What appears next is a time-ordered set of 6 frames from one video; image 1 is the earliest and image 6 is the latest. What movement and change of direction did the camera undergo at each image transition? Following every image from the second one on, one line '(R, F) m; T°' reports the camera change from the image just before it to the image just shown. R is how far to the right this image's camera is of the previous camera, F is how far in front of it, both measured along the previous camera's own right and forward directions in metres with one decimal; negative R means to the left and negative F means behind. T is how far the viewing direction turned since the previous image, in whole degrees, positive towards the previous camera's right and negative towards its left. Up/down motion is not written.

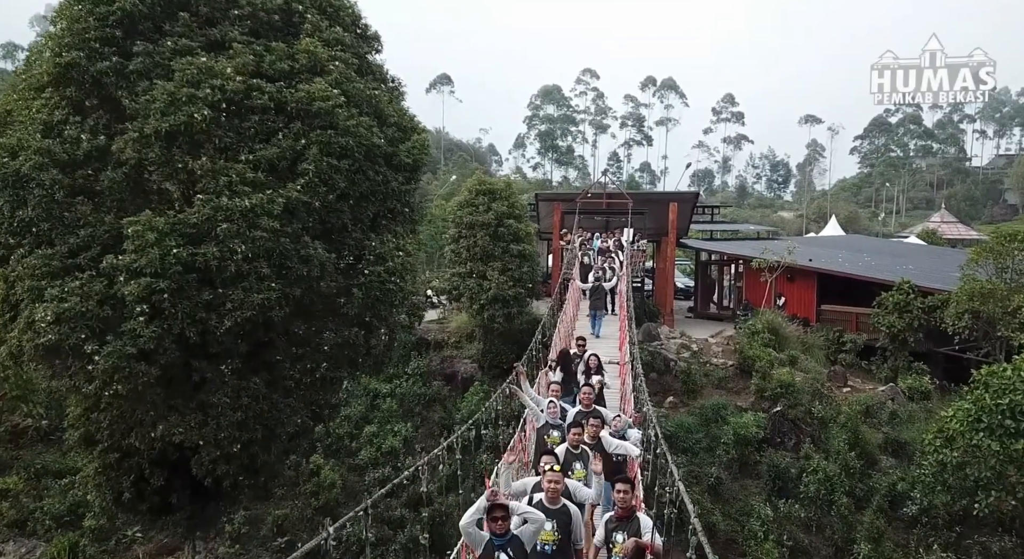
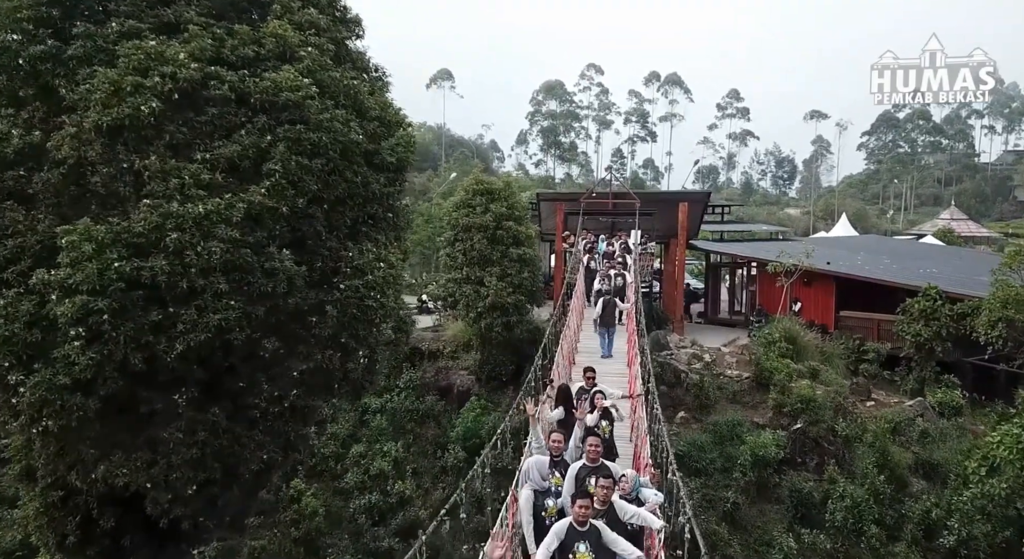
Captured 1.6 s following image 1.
(+0.1, +0.8) m; 0°
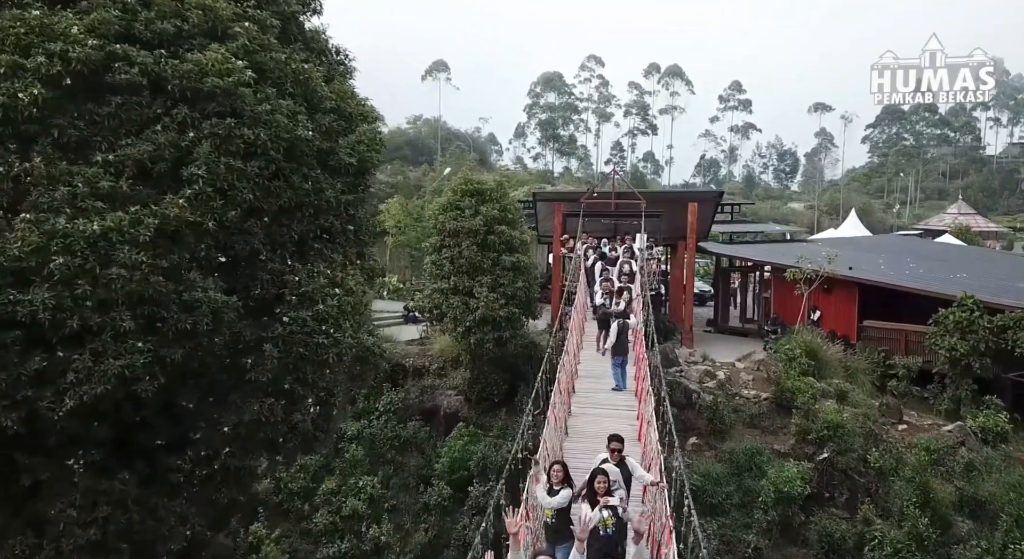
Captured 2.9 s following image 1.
(+0.1, +1.2) m; 0°
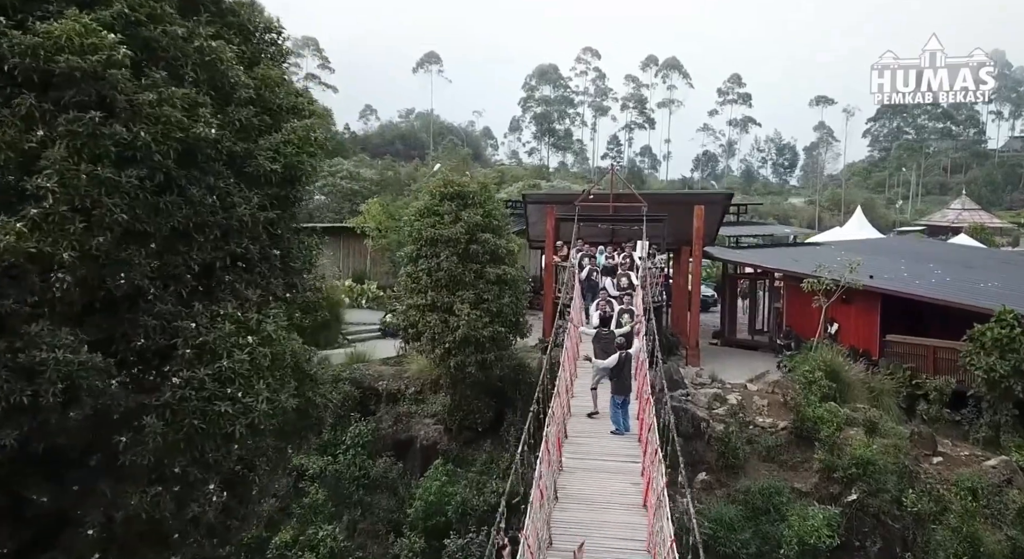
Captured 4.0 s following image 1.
(+0.1, +1.2) m; 0°
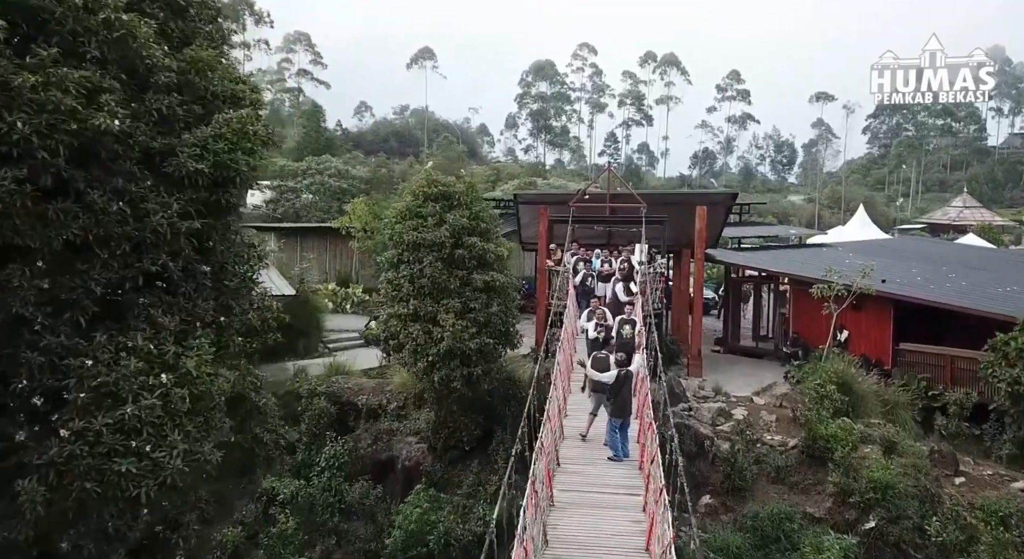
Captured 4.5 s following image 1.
(+0.1, +0.7) m; 0°
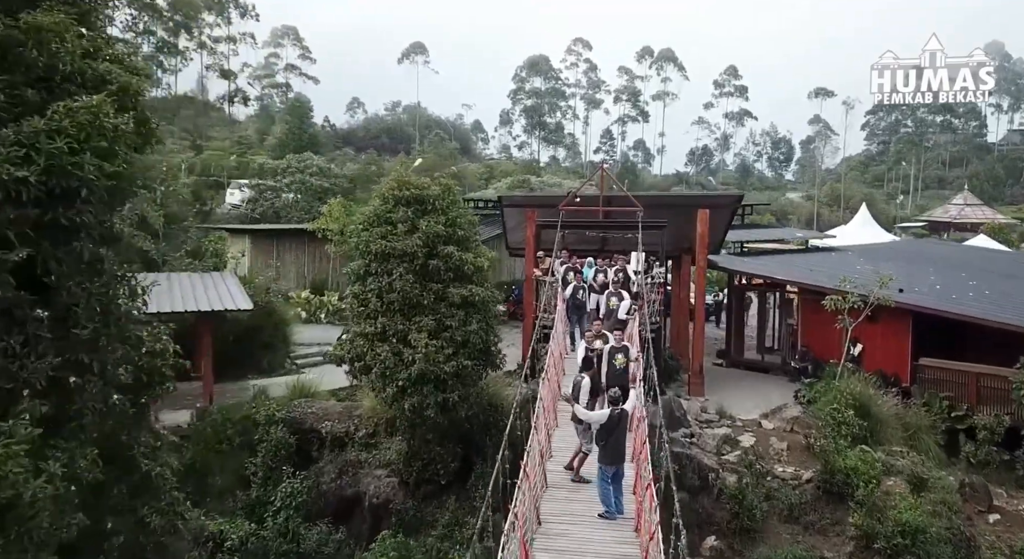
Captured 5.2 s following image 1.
(+0.2, +1.0) m; 0°
